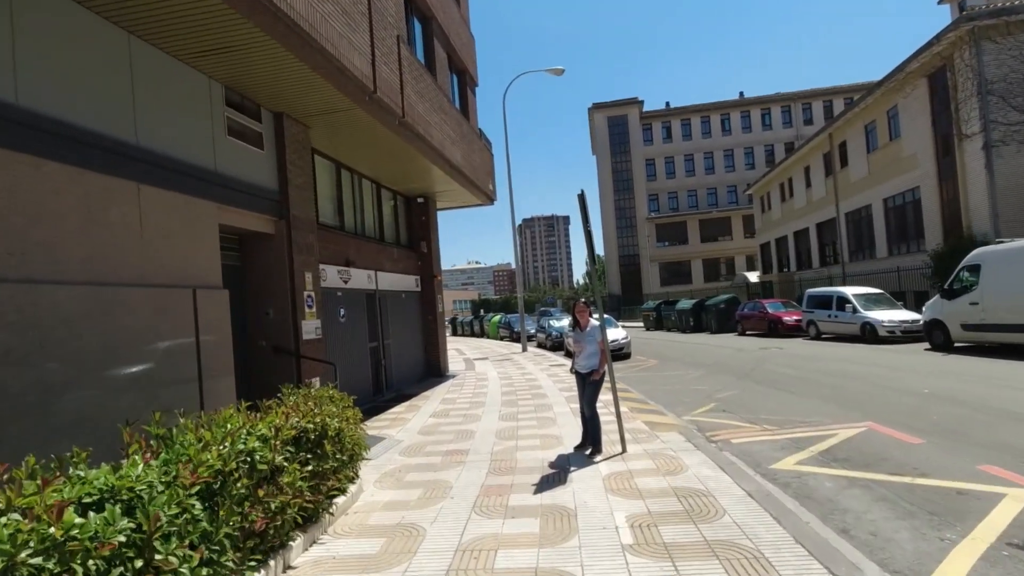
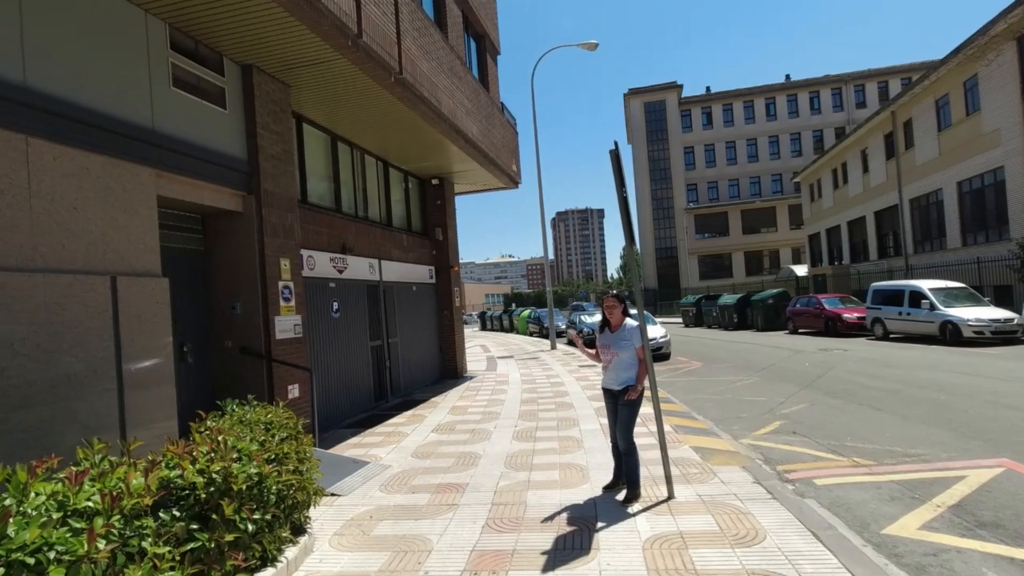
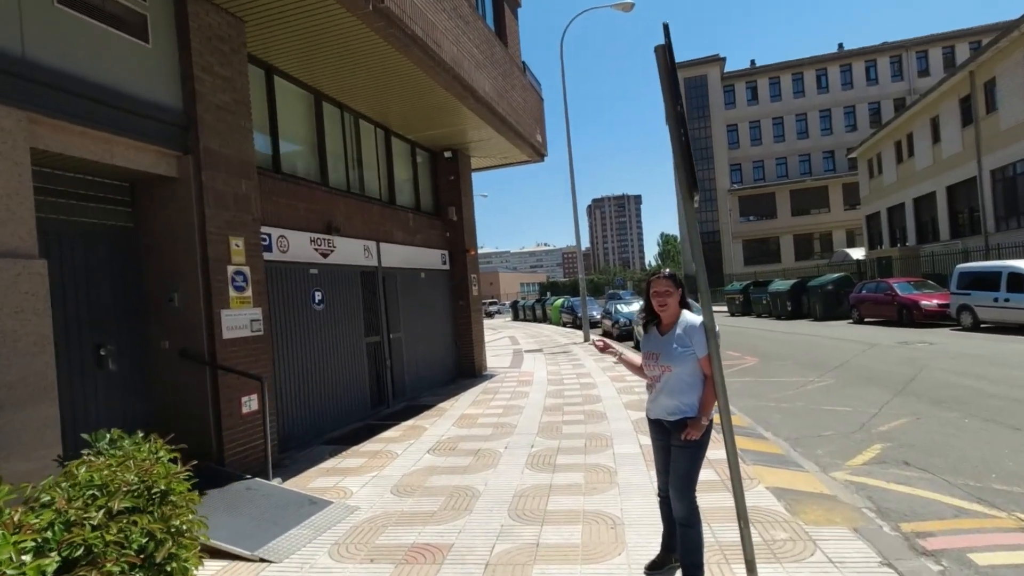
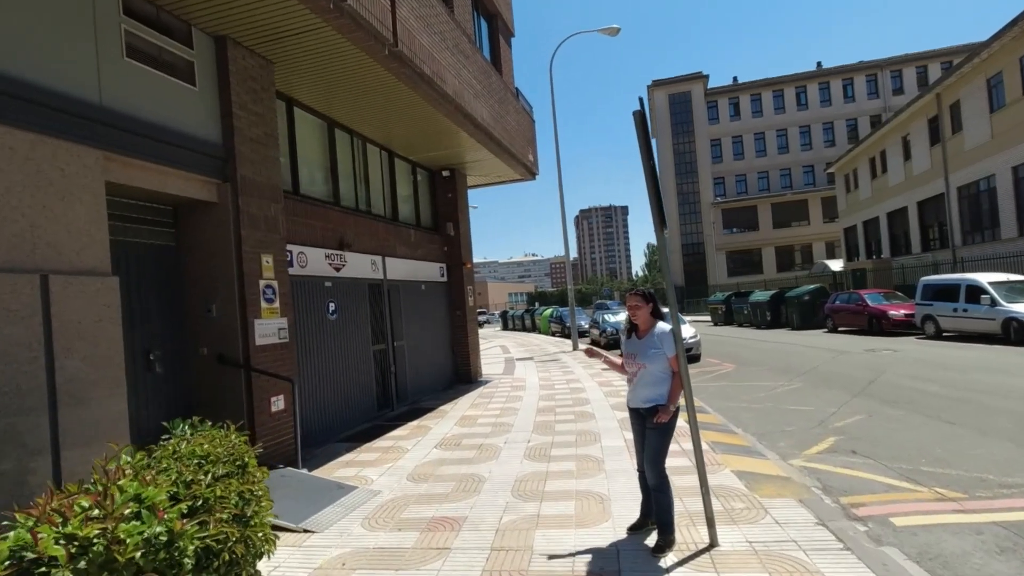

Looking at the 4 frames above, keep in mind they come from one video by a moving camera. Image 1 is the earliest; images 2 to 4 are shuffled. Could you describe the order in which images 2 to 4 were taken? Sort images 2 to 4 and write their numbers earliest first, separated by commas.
2, 4, 3
